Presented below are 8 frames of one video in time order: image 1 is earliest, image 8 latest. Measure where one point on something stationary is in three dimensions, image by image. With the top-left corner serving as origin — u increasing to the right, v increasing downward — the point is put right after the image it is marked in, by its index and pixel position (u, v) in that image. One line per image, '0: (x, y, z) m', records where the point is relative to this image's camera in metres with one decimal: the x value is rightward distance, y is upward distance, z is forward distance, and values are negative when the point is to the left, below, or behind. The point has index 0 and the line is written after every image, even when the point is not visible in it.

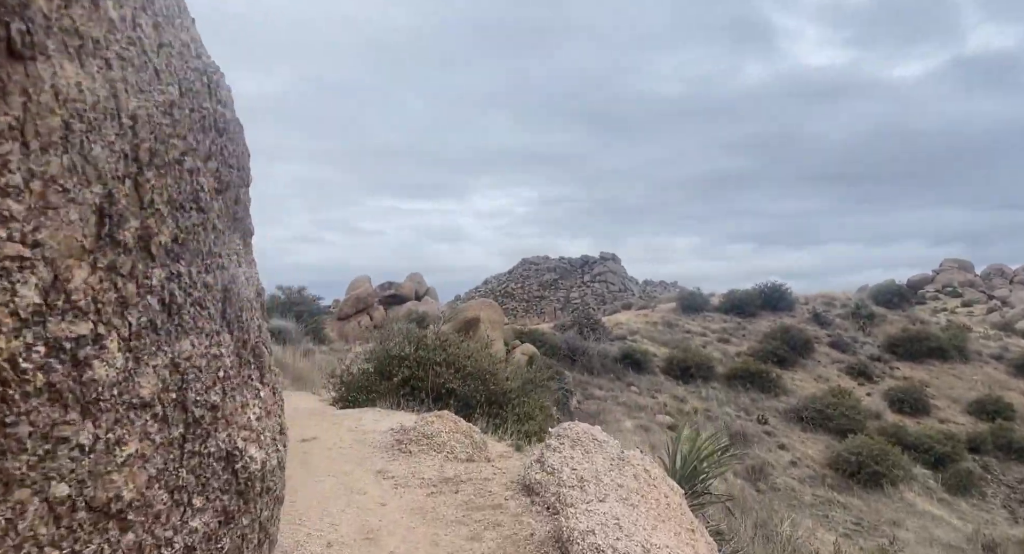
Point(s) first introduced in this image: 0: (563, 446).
0: (+0.4, -1.3, +5.4) m
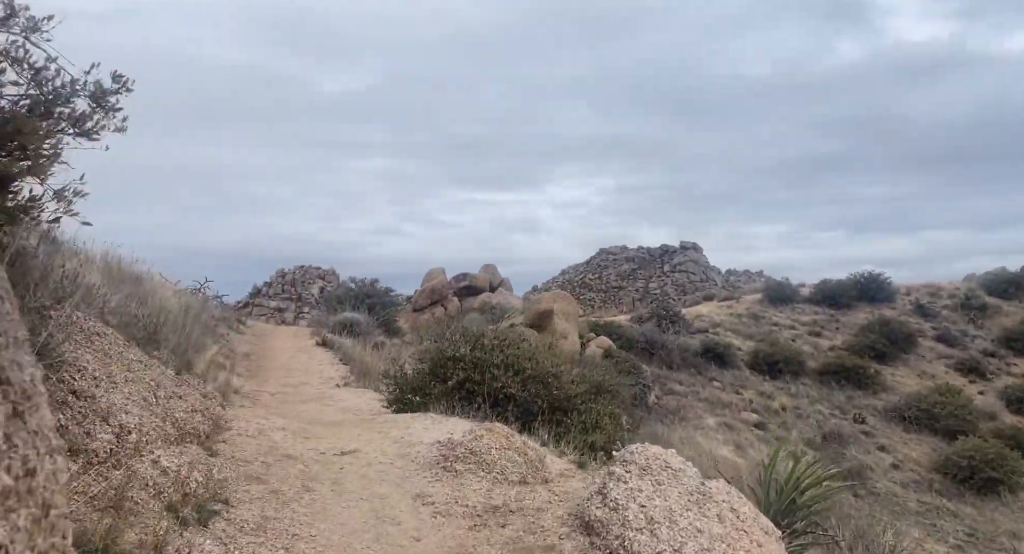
0: (+0.7, -1.2, +4.5) m
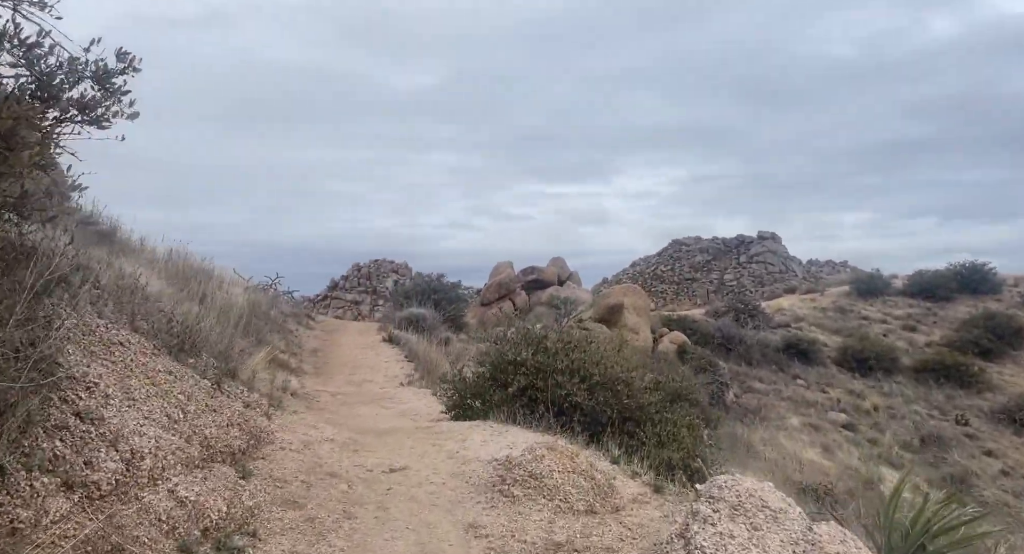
0: (+1.0, -1.2, +3.7) m
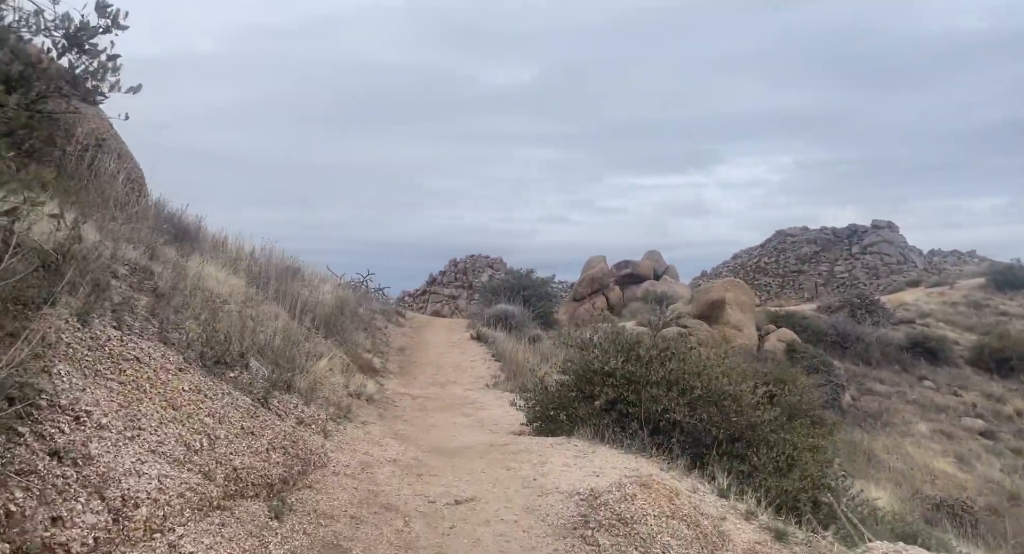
0: (+1.3, -1.2, +2.7) m
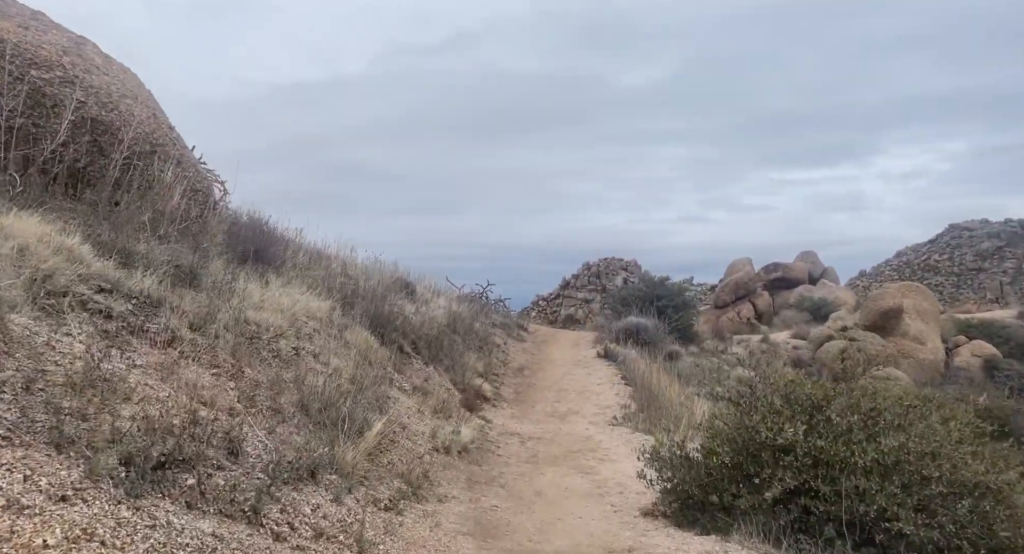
0: (+1.4, -1.4, +0.4) m
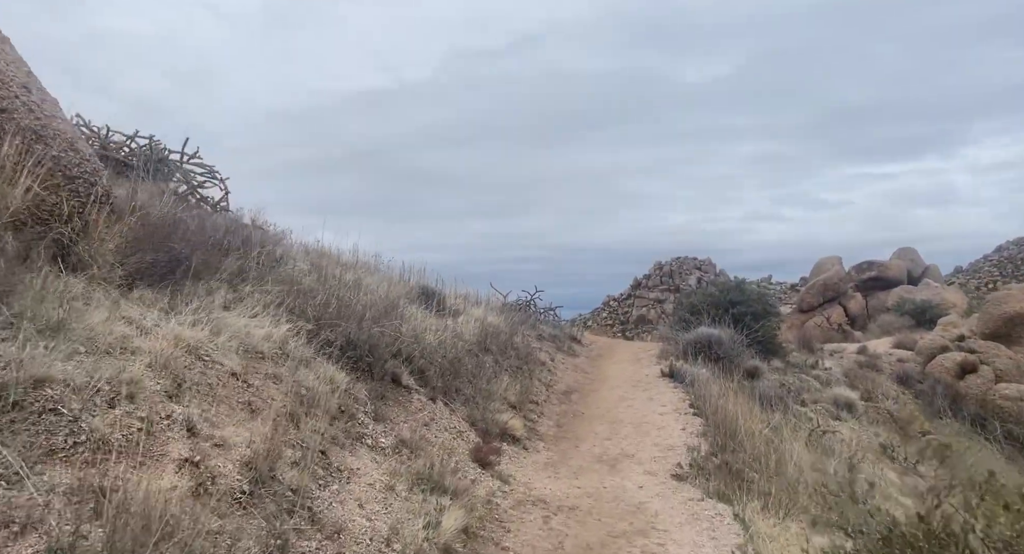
0: (+0.7, -1.5, -2.2) m
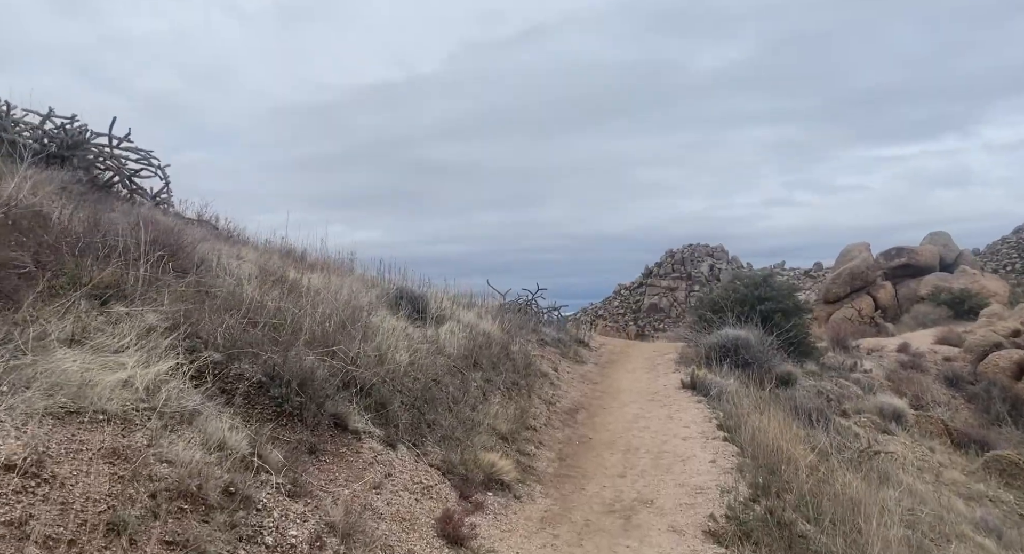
0: (+0.4, -1.7, -4.3) m
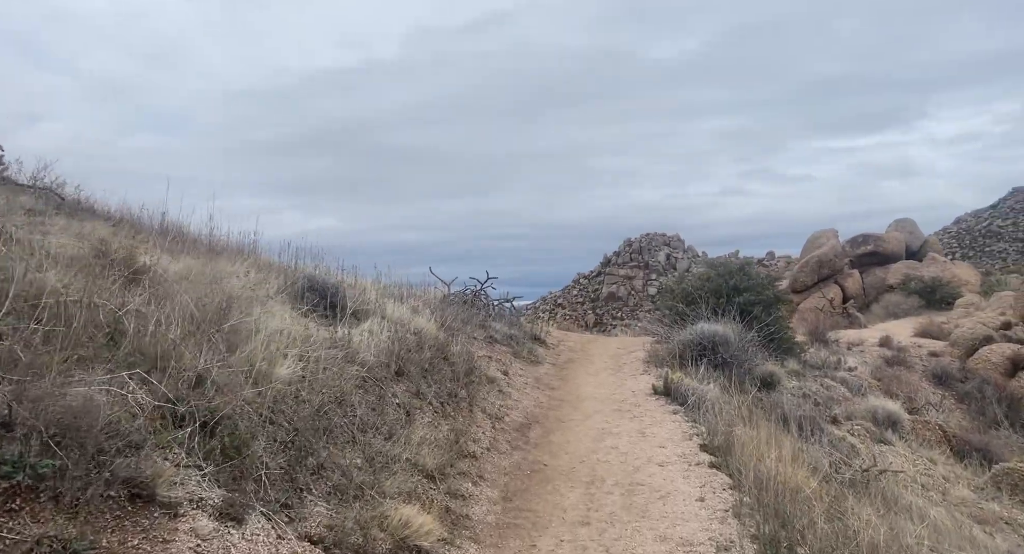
0: (+0.5, -1.7, -6.5) m
